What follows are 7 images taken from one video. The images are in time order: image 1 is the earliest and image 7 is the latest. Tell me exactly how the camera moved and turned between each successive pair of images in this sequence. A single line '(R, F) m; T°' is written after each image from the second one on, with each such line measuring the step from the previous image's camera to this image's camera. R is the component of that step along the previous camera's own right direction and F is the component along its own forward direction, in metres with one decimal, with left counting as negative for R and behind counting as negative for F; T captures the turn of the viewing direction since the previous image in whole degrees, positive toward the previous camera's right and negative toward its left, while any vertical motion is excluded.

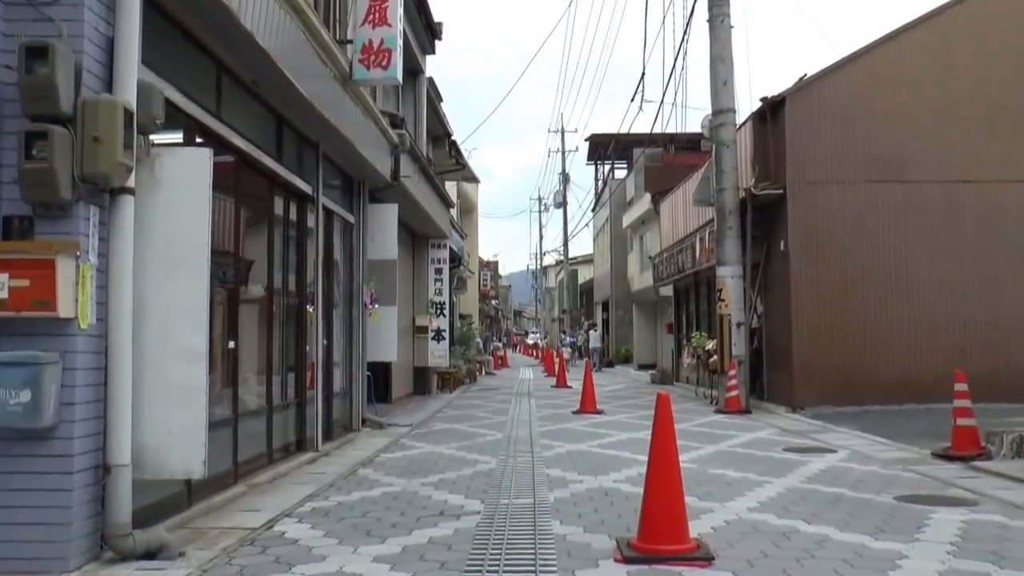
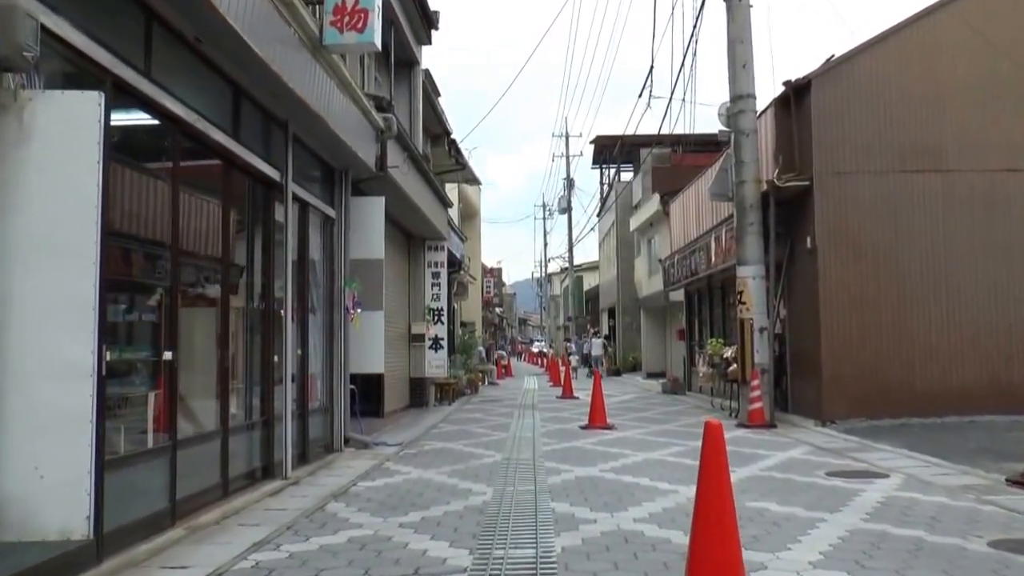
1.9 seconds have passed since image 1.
(0.0, +1.4) m; 0°
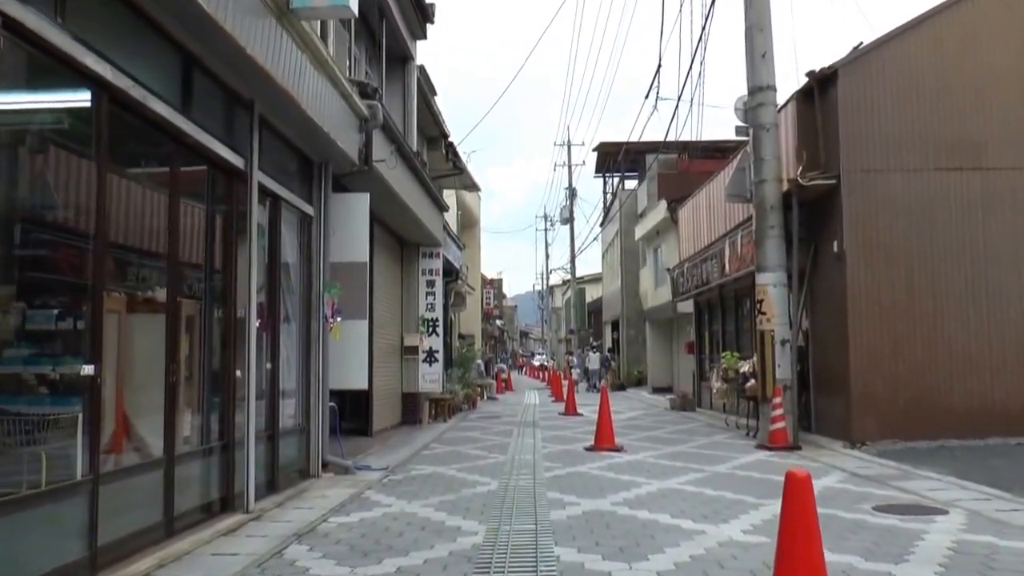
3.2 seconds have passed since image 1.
(0.0, +1.2) m; 0°
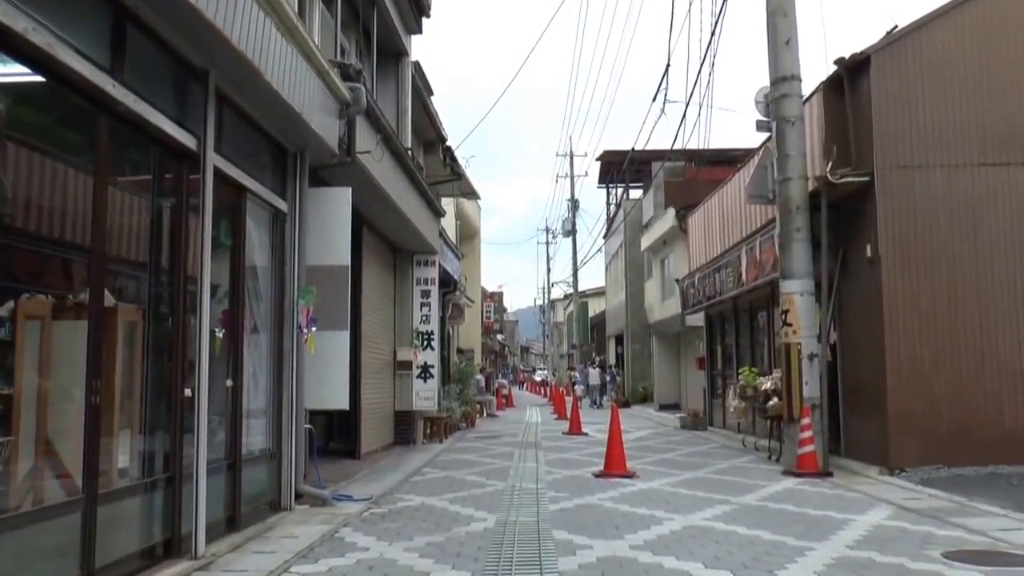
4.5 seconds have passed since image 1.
(0.0, +1.2) m; 0°
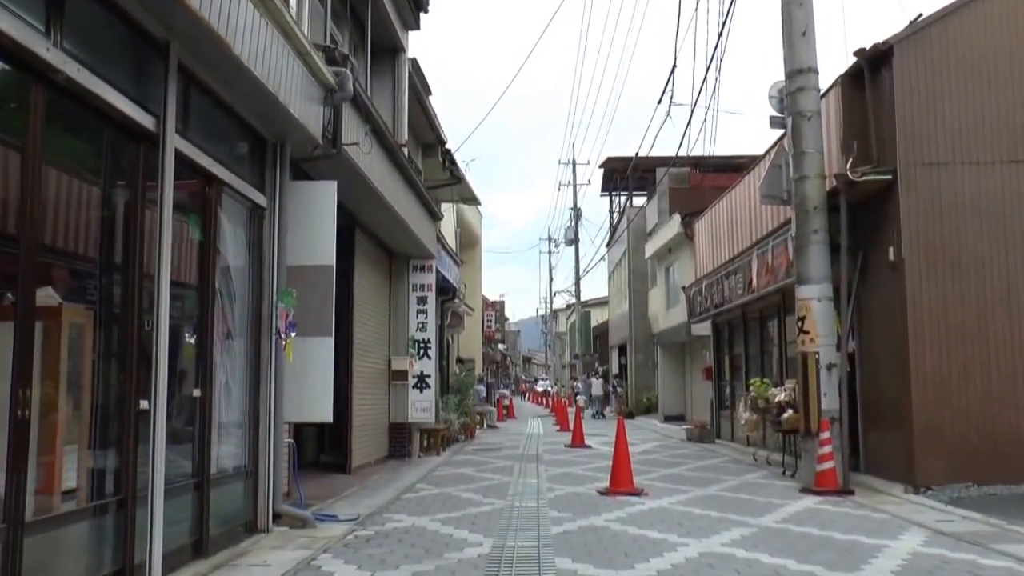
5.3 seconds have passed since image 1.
(0.0, +0.7) m; 0°
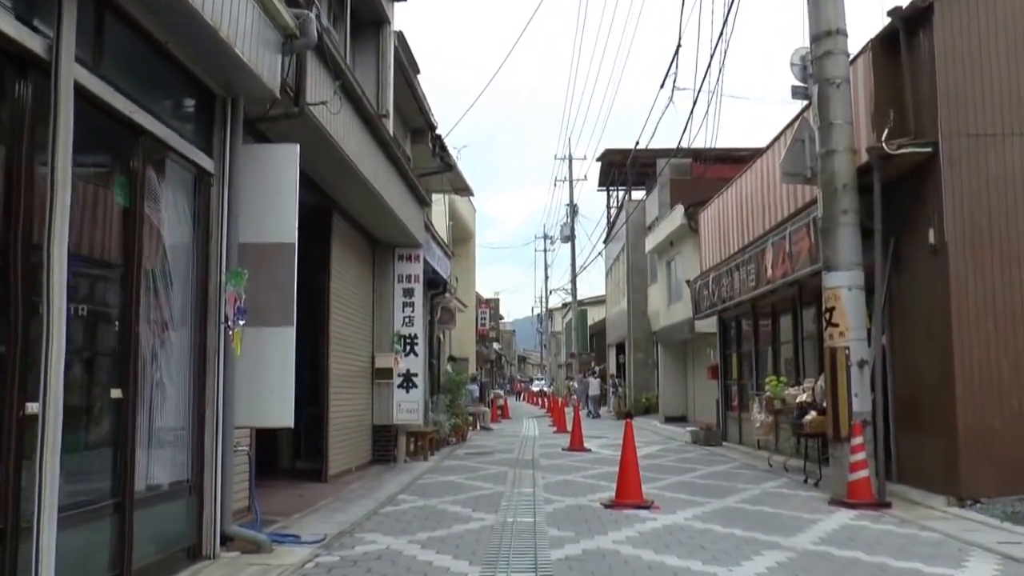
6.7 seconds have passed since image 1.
(0.0, +1.2) m; 0°
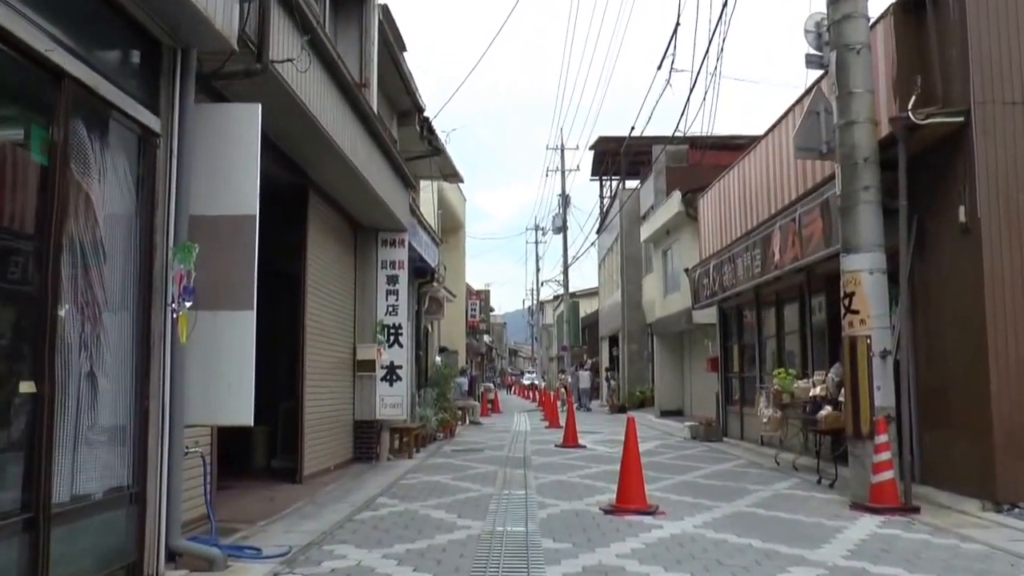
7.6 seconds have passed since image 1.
(0.0, +0.9) m; 0°
